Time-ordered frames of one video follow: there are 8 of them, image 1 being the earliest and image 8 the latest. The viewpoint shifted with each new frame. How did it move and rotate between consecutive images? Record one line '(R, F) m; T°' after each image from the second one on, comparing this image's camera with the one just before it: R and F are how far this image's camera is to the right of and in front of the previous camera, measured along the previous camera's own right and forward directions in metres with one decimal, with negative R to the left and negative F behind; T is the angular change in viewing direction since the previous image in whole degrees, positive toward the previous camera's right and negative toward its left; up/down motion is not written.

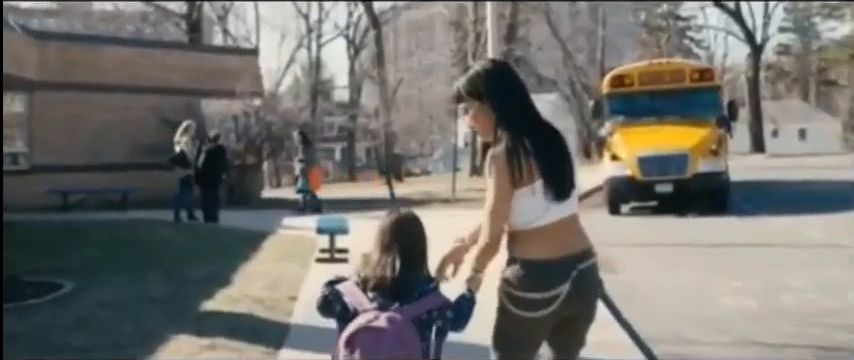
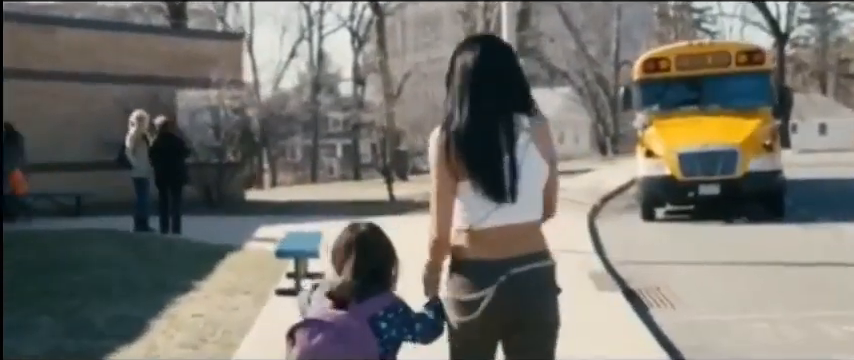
(+0.1, +2.6) m; 0°
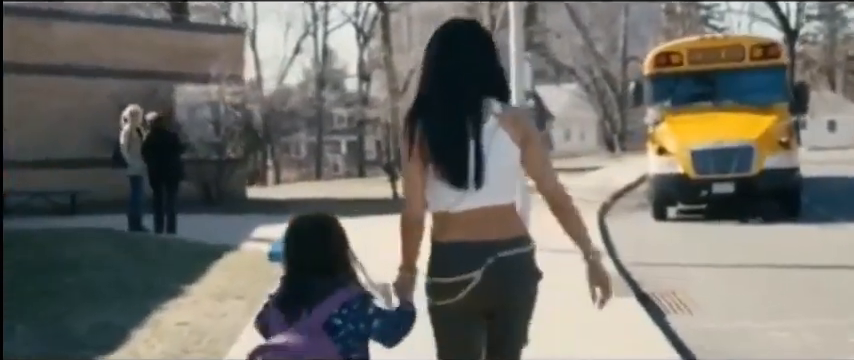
(0.0, +0.5) m; 0°
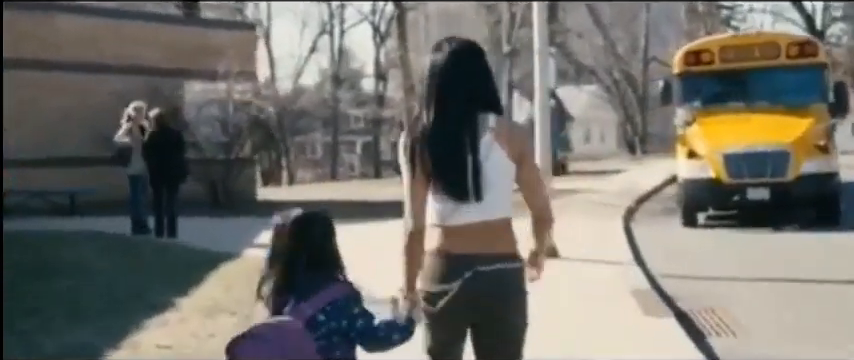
(0.0, +0.8) m; -1°
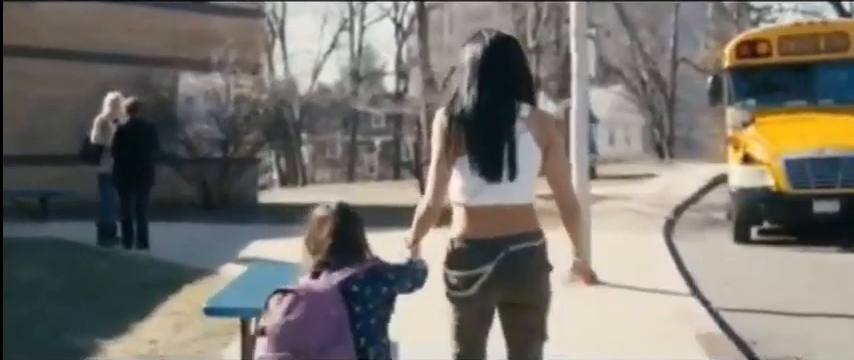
(+0.1, +1.8) m; -1°
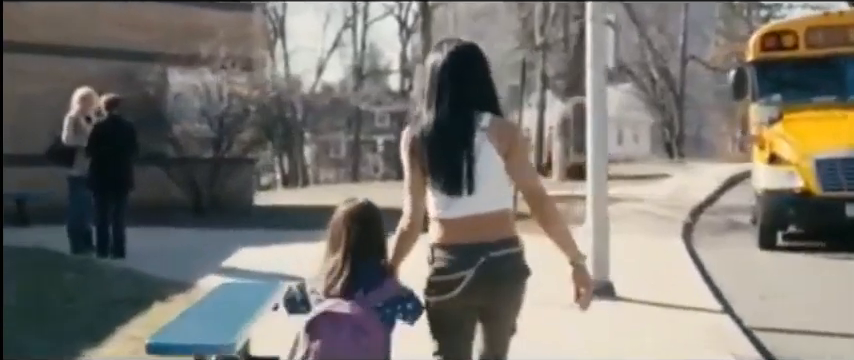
(0.0, +0.9) m; 0°
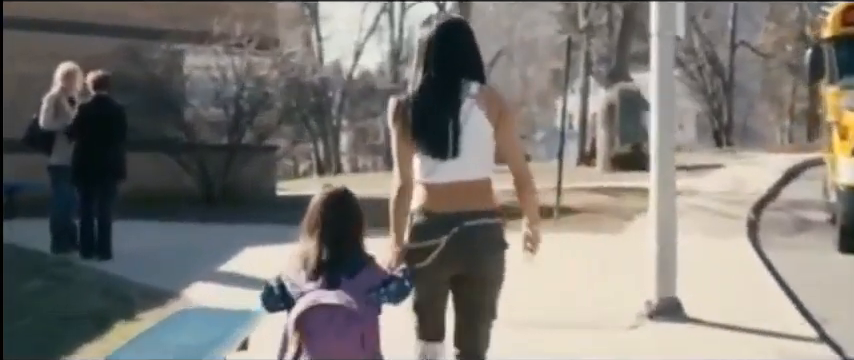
(+0.1, +1.4) m; -2°
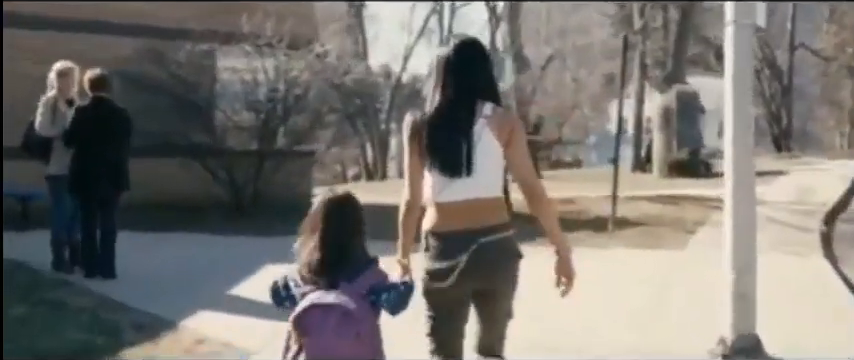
(+0.1, +0.9) m; -2°
